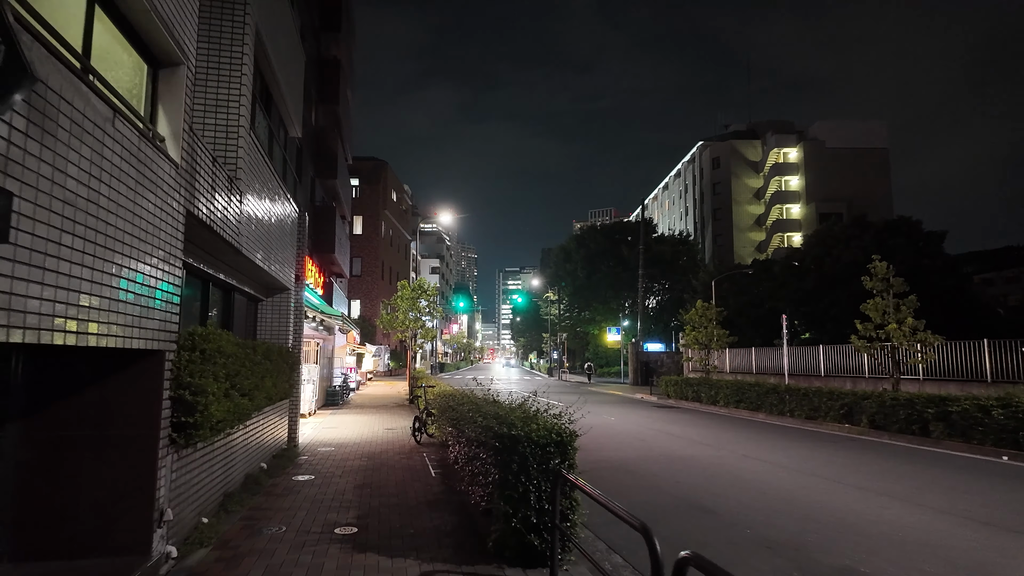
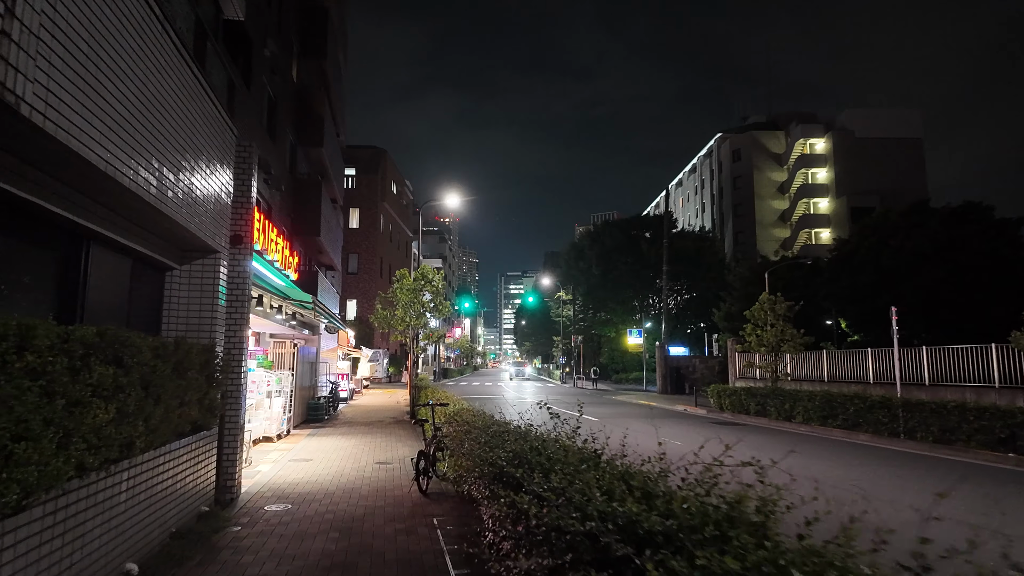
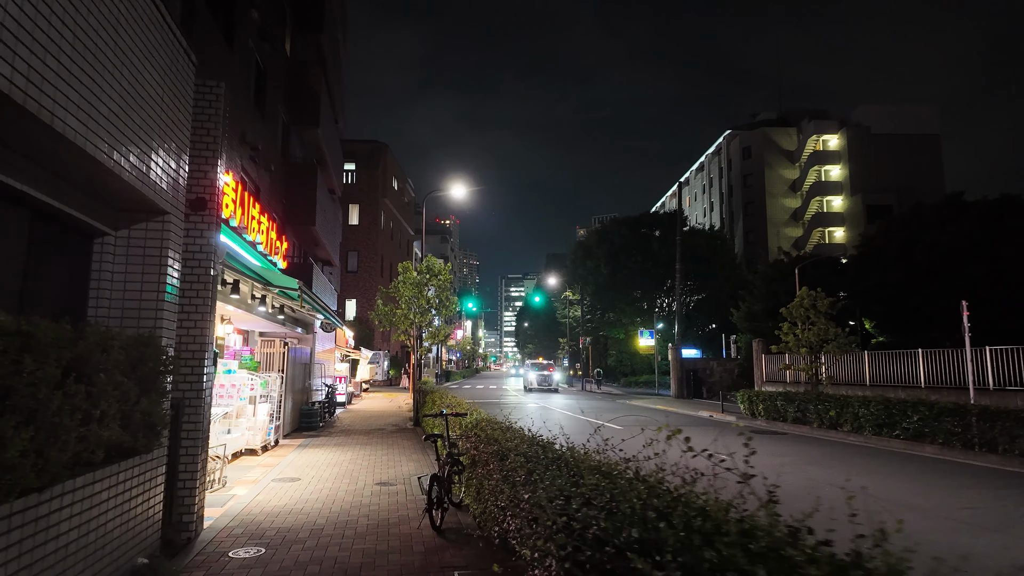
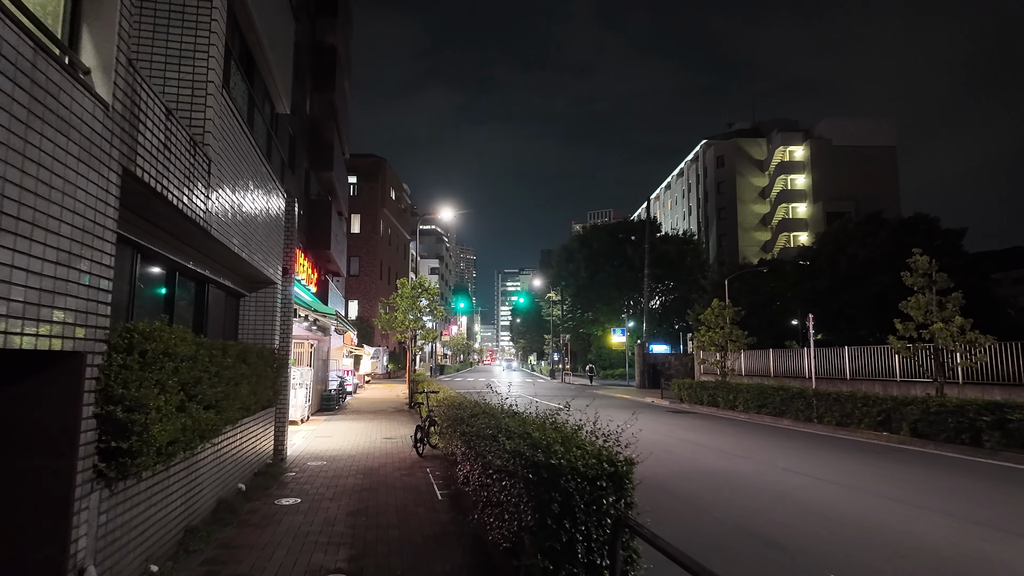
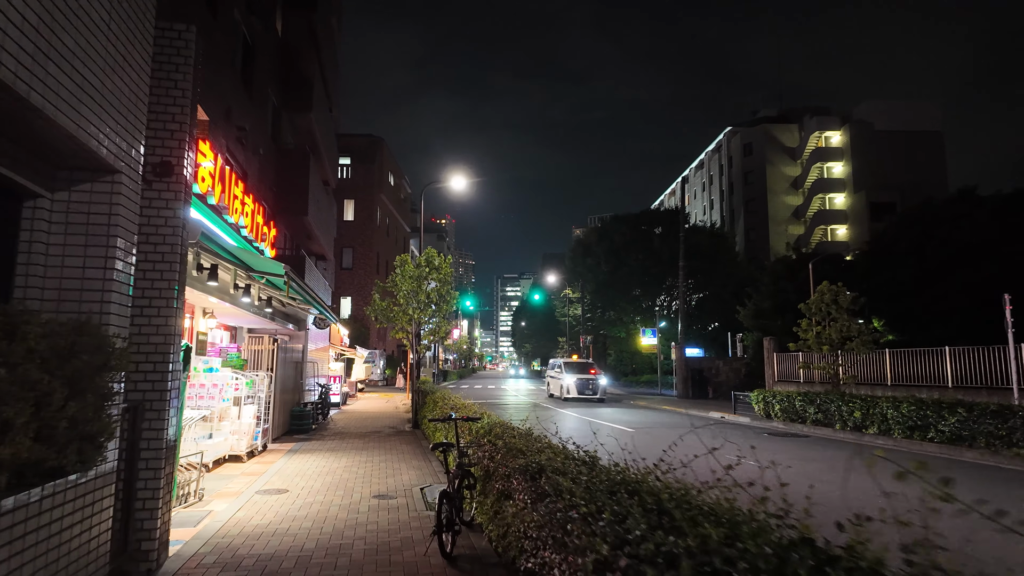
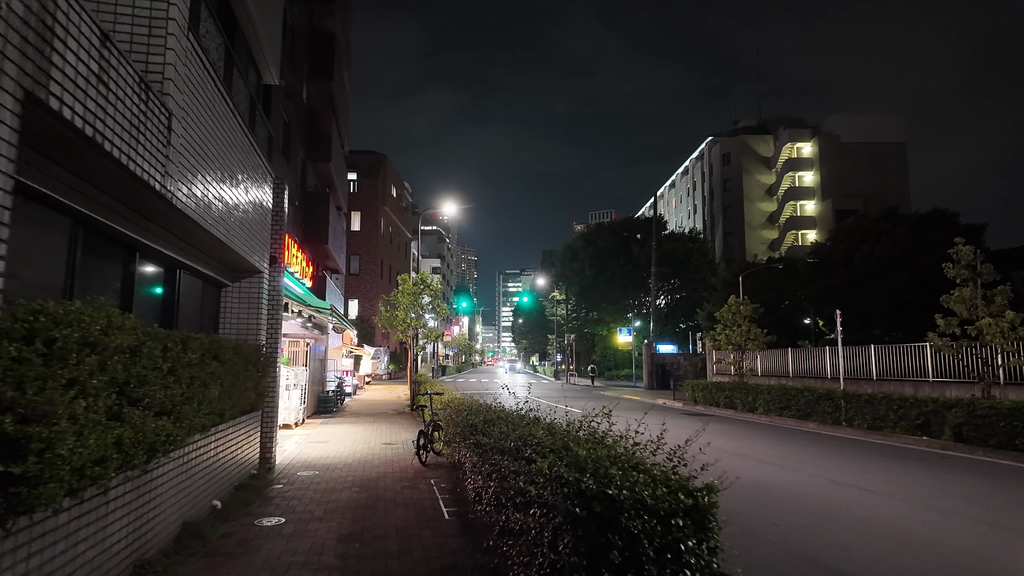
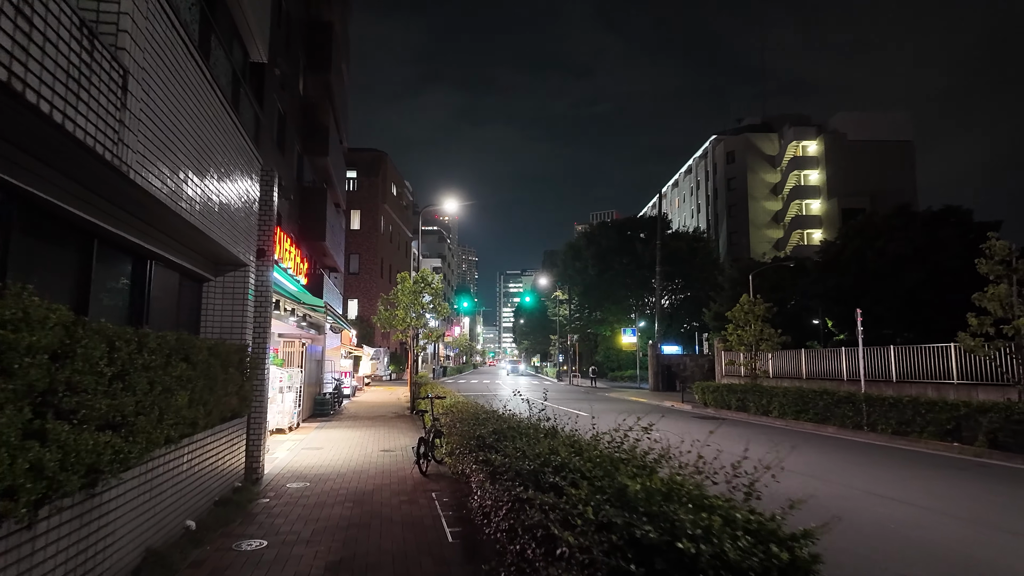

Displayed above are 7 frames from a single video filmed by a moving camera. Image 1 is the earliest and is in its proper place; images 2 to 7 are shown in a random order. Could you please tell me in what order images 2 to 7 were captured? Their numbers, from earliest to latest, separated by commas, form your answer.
4, 6, 7, 2, 3, 5
